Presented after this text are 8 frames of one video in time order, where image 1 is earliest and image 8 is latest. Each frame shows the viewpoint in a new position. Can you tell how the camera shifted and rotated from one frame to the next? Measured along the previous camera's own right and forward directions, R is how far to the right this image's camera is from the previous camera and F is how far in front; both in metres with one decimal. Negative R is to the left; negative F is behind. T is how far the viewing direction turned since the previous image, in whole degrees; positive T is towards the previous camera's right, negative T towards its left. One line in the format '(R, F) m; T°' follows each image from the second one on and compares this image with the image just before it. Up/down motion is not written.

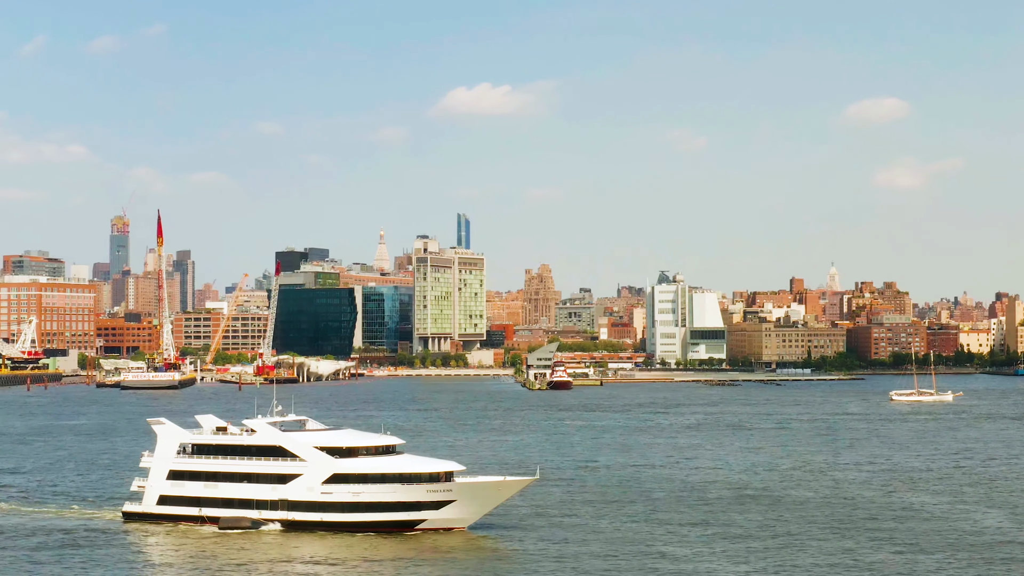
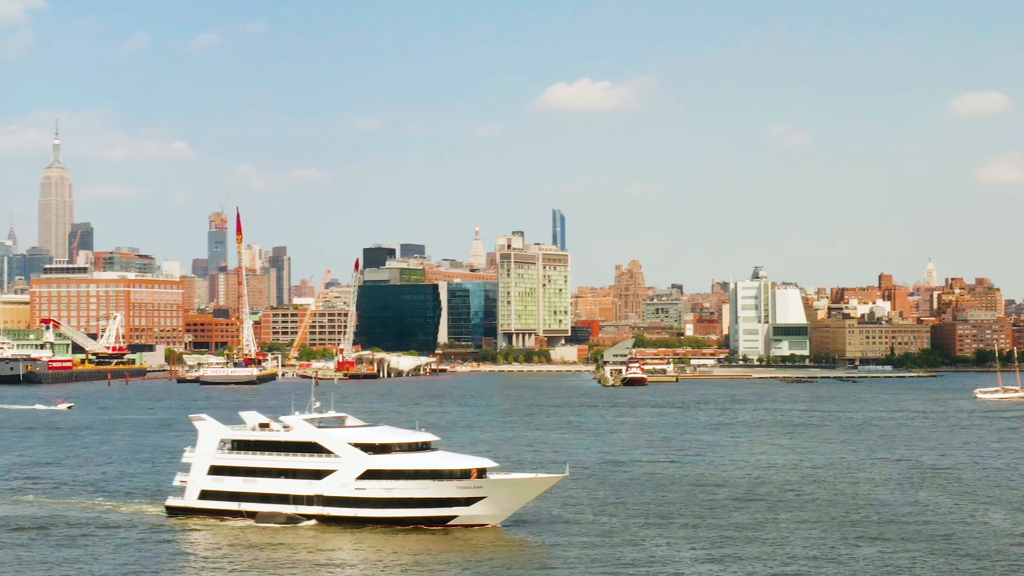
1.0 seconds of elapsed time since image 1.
(+2.2, -0.4) m; -3°
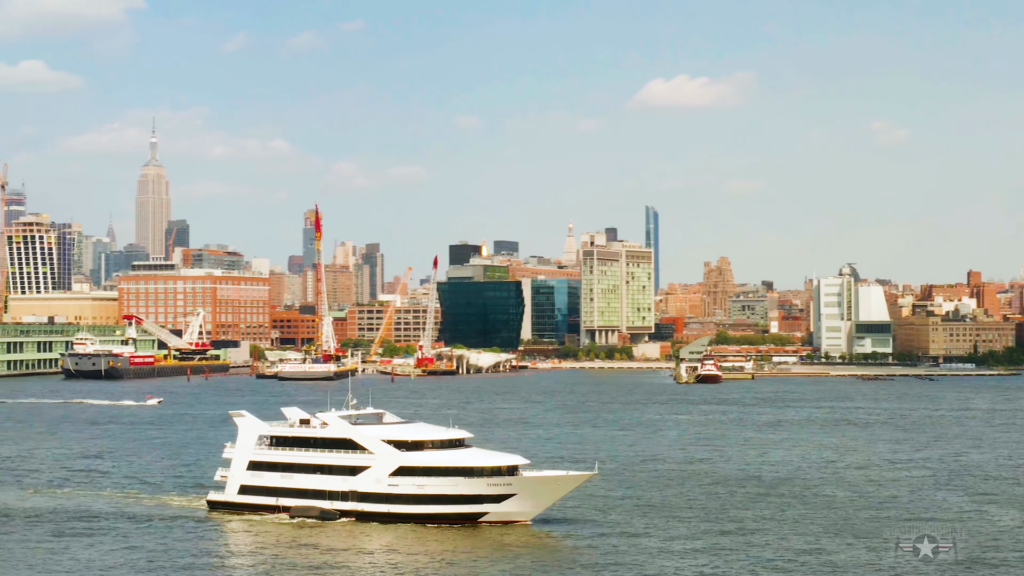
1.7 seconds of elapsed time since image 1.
(+2.1, -0.3) m; -3°
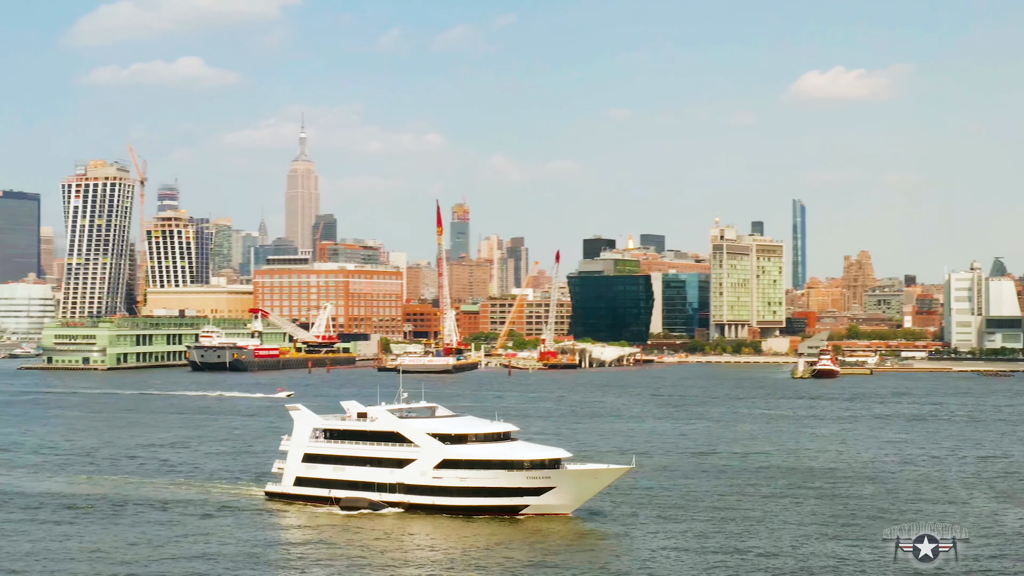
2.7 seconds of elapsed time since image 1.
(+3.6, -0.2) m; -5°
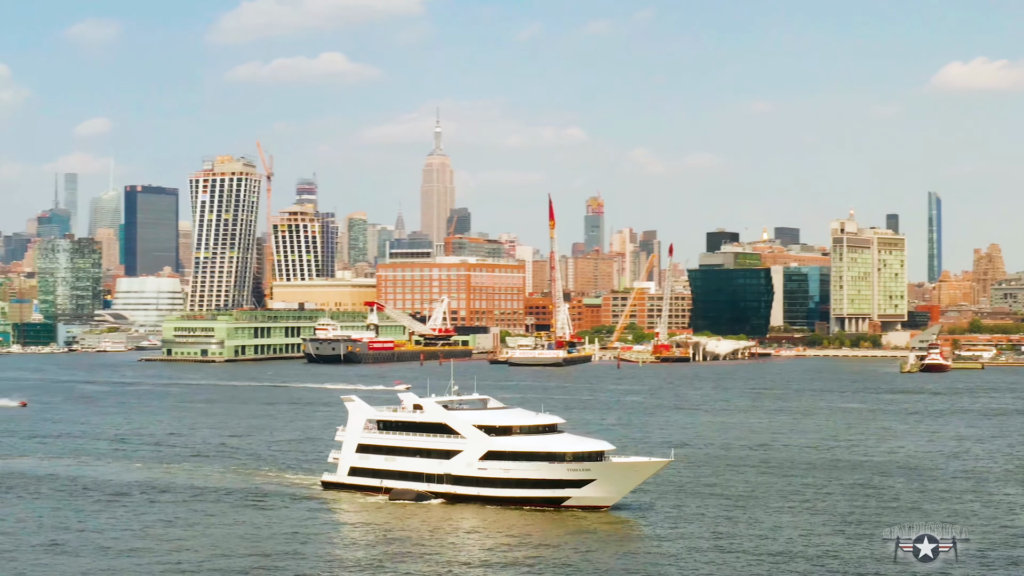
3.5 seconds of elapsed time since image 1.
(+3.2, -0.3) m; -5°
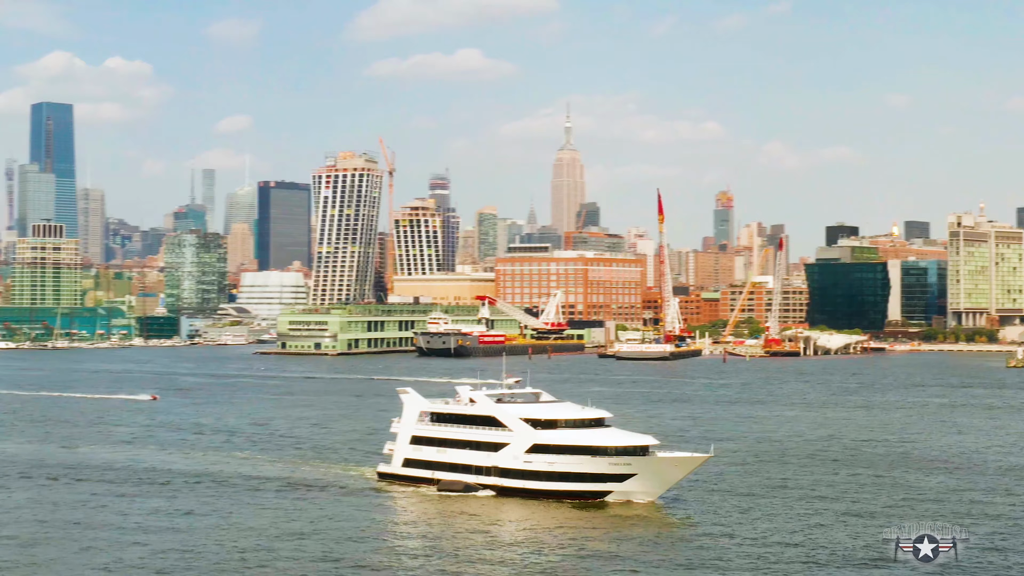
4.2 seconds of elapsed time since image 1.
(+3.1, -0.6) m; -4°
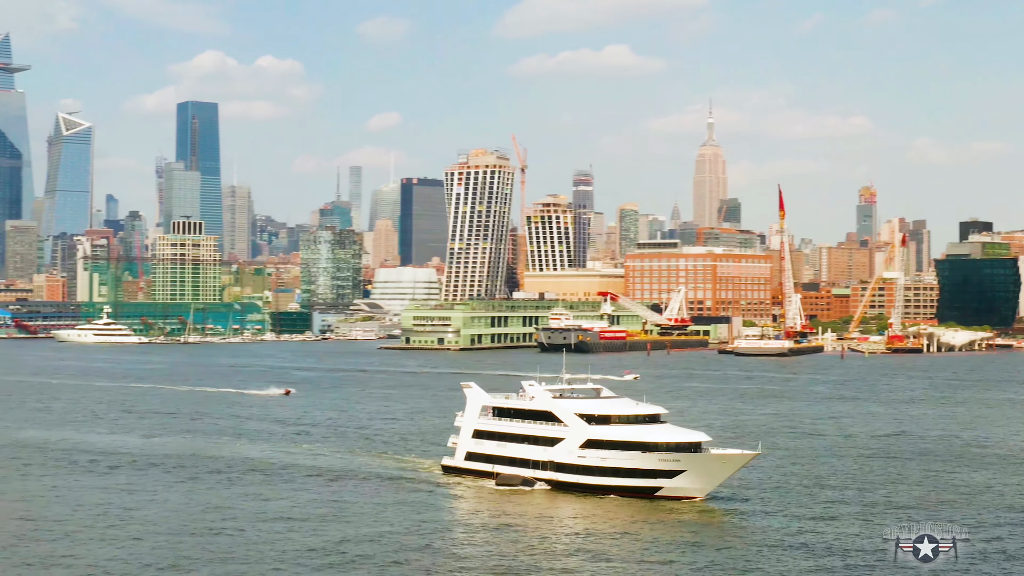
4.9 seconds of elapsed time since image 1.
(+3.2, -0.4) m; -5°
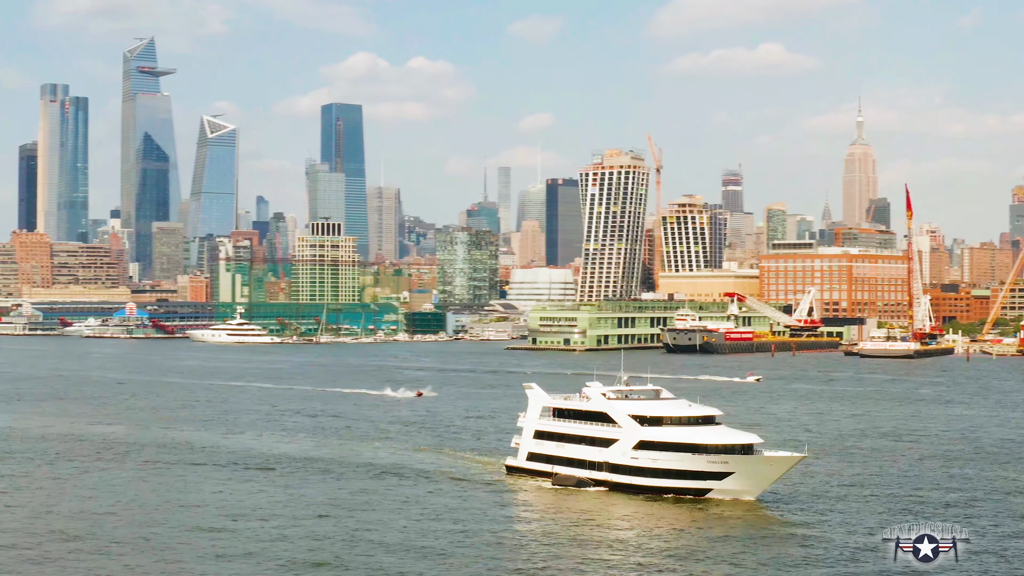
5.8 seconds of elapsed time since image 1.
(+3.4, +0.5) m; -5°
